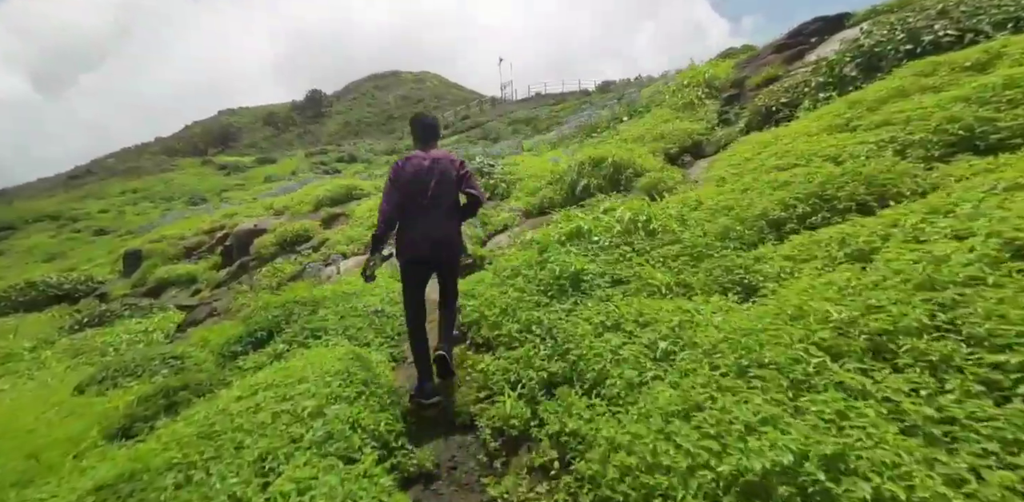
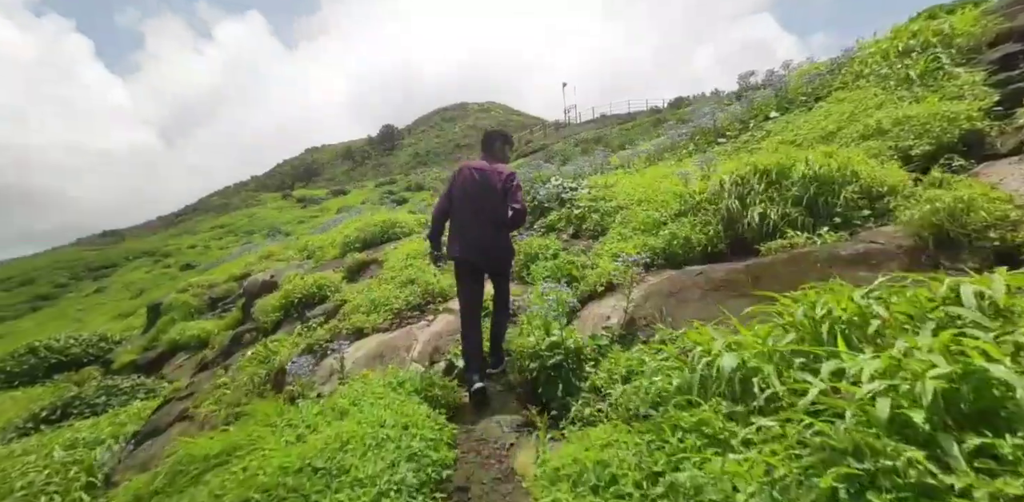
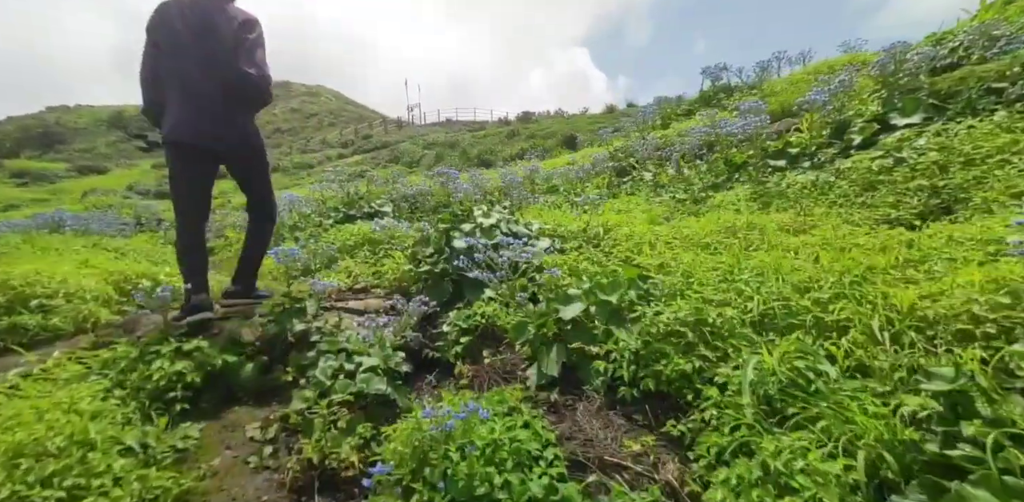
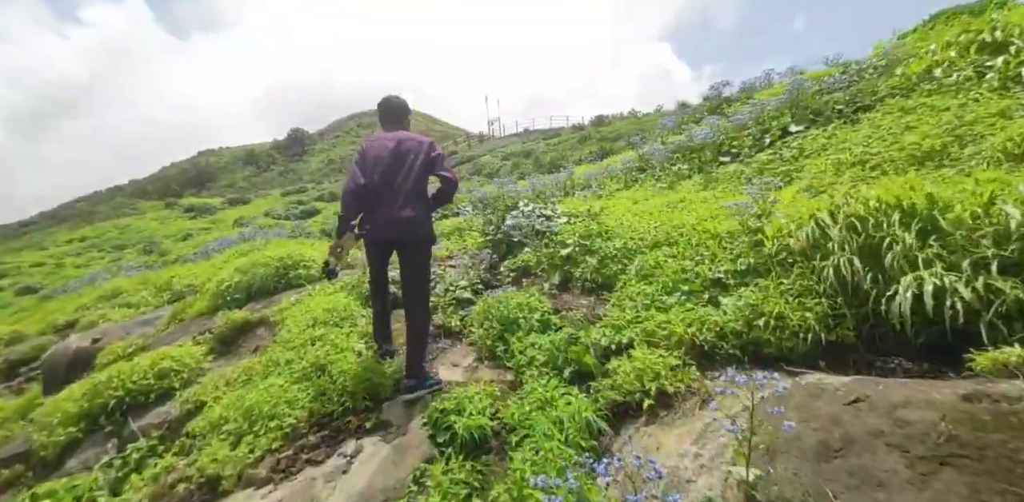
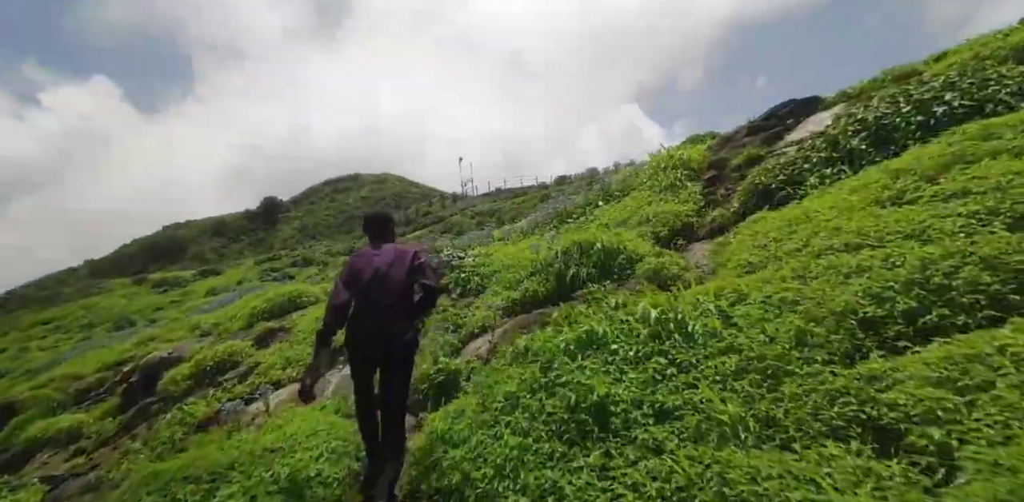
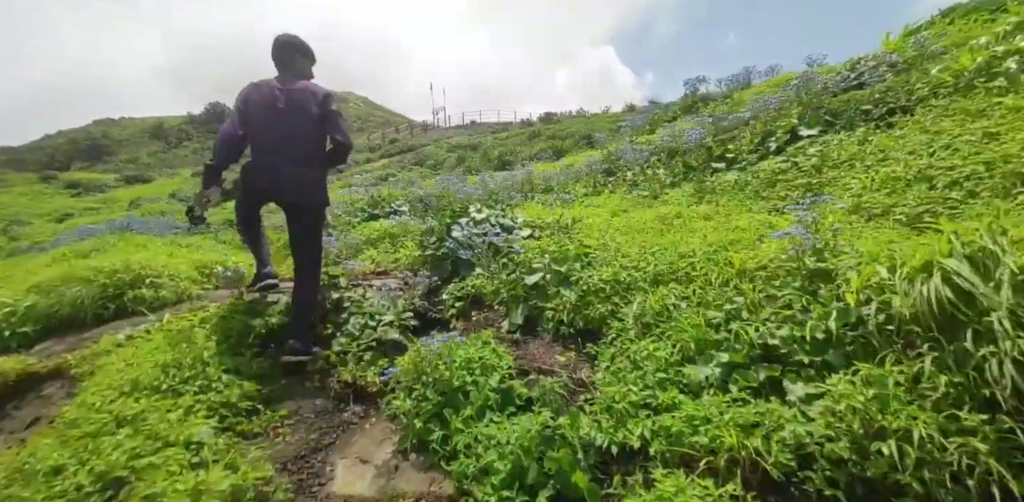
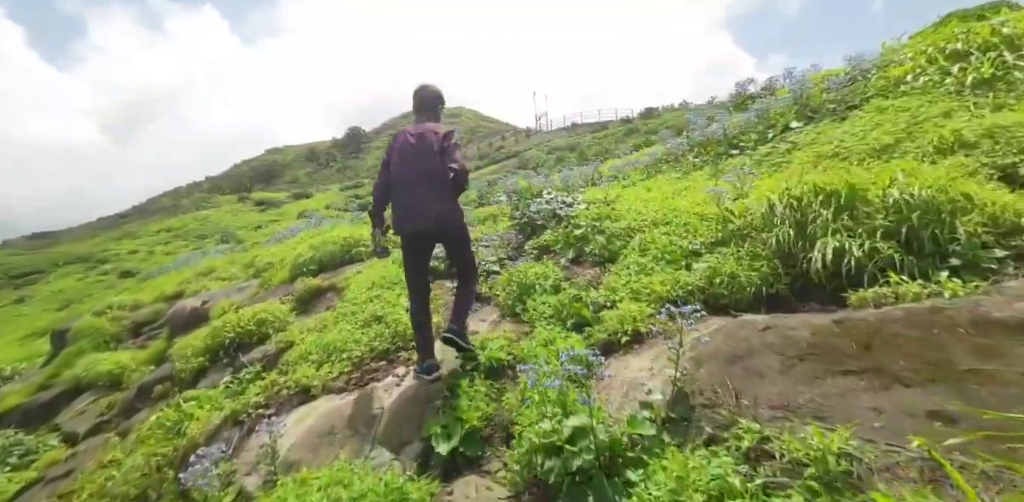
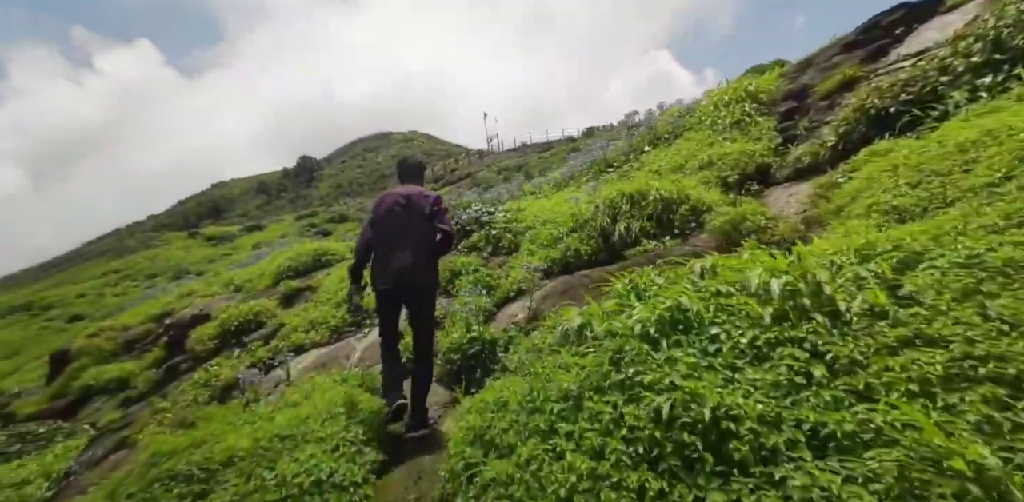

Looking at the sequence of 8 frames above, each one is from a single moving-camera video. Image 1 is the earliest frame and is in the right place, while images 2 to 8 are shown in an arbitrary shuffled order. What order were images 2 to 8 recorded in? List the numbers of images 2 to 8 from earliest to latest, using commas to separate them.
5, 8, 2, 7, 4, 6, 3
